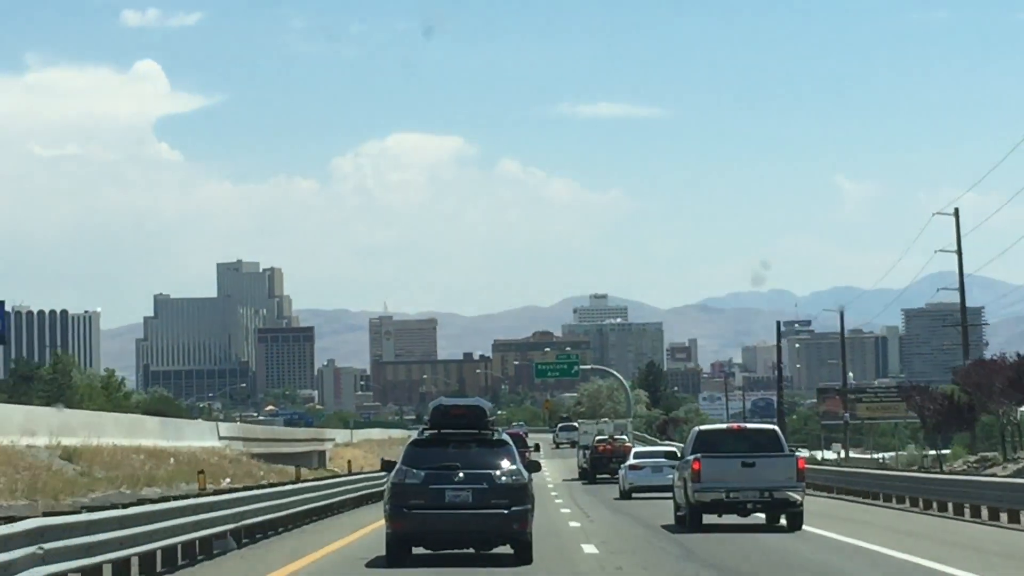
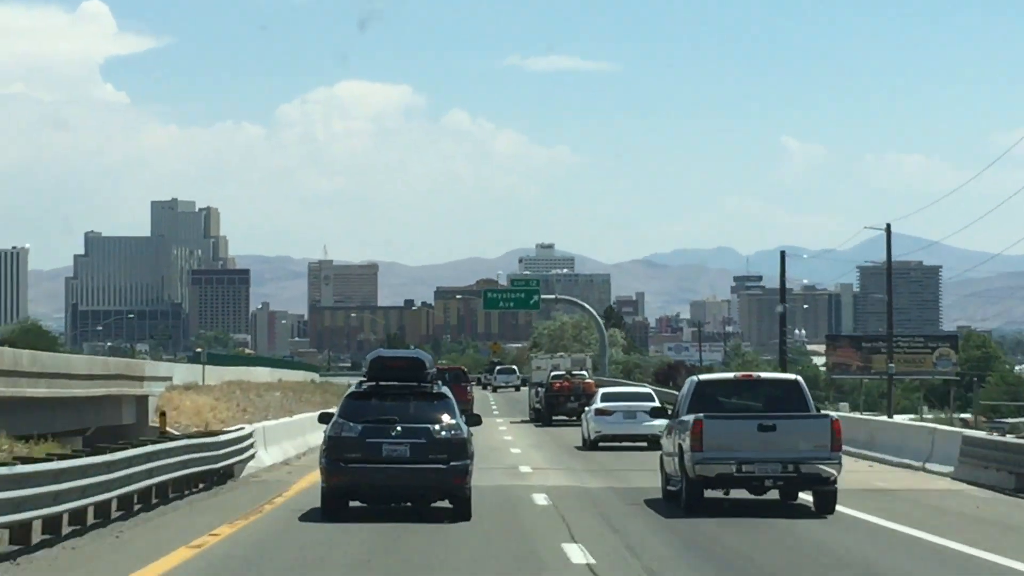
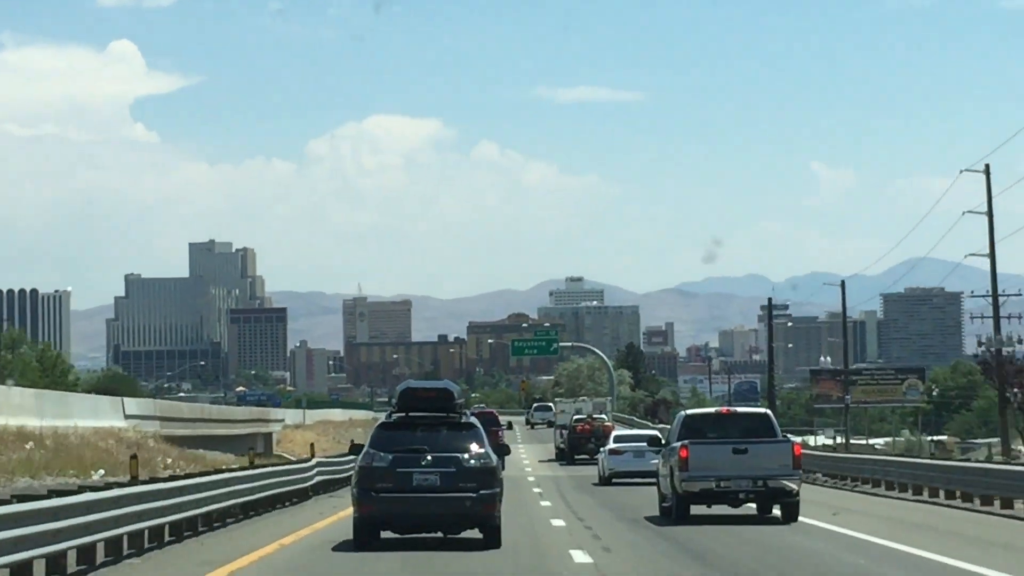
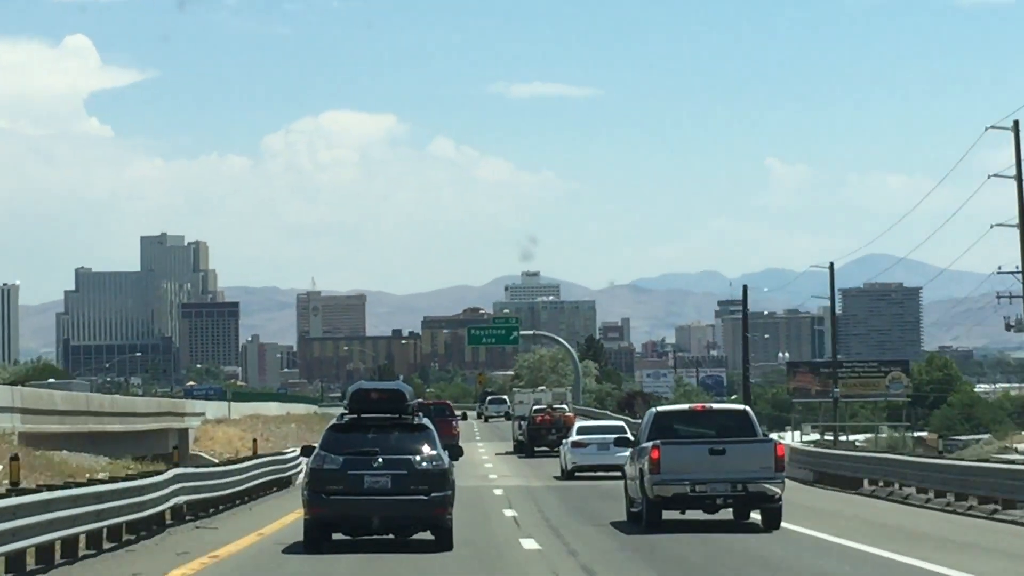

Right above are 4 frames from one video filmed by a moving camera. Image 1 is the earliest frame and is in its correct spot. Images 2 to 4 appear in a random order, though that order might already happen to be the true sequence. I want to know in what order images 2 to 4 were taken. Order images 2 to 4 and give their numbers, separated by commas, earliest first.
3, 4, 2
